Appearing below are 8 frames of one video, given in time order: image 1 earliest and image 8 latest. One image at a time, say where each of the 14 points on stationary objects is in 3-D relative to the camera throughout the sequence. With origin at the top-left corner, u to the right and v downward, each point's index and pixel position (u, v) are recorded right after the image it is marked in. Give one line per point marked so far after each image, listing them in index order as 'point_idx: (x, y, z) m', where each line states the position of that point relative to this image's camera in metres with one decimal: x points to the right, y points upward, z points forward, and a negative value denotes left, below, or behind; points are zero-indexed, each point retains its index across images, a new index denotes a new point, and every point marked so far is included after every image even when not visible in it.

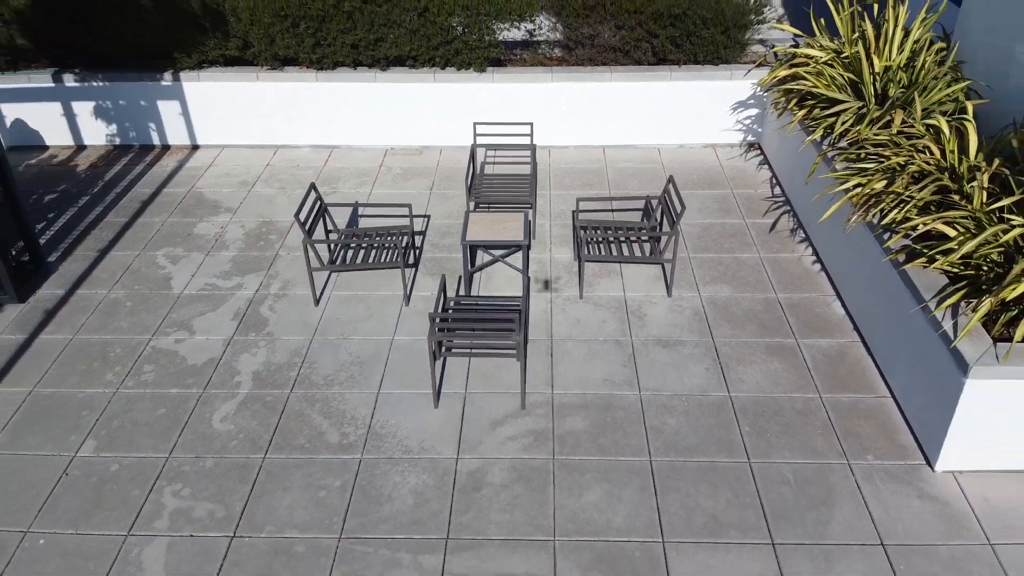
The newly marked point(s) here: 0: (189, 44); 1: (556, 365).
0: (-2.4, +1.9, +6.9) m
1: (+0.2, -0.4, +4.7) m
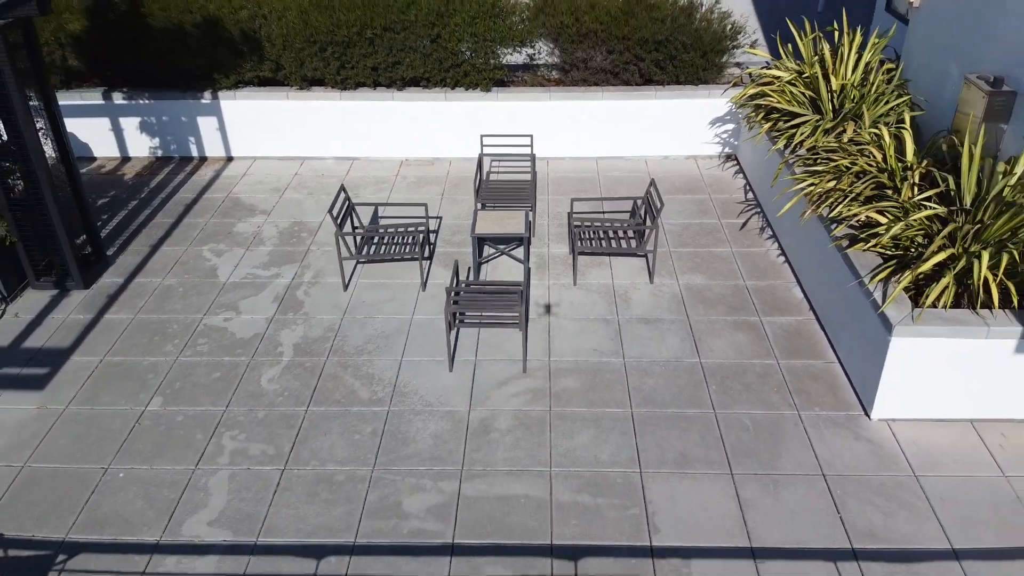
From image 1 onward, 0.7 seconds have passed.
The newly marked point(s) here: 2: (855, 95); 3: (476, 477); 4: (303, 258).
0: (-2.4, +1.9, +7.7) m
1: (+0.3, -0.3, +5.4) m
2: (+2.3, +1.4, +6.0) m
3: (-0.2, -0.9, +4.4) m
4: (-1.5, +0.2, +6.3) m
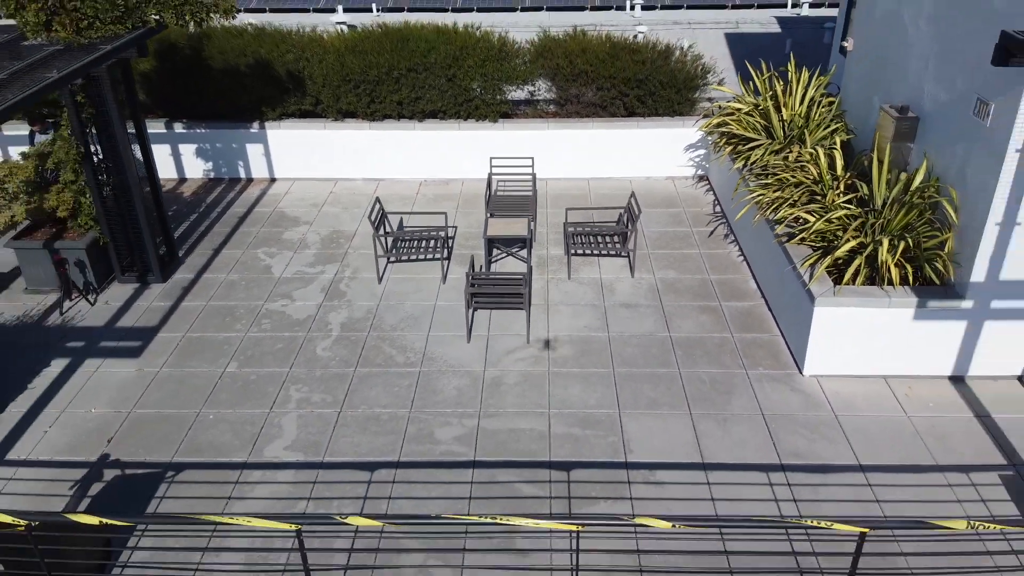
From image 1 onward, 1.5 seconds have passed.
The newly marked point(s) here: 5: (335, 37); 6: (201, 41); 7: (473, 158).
0: (-2.4, +1.9, +9.1) m
1: (+0.3, -0.2, +6.7) m
2: (+2.4, +1.4, +7.3) m
3: (-0.1, -0.8, +5.6) m
4: (-1.4, +0.2, +7.6) m
5: (-1.8, +2.6, +9.2) m
6: (-3.1, +2.5, +8.9) m
7: (-0.4, +1.3, +8.9) m
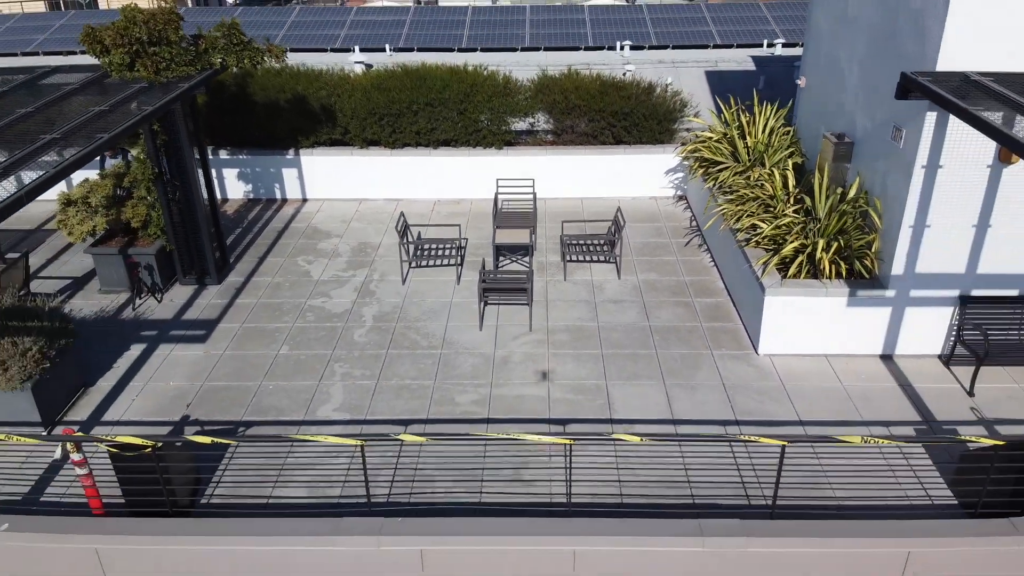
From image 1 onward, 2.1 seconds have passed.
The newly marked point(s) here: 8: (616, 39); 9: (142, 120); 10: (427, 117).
0: (-2.3, +1.8, +10.4) m
1: (+0.3, -0.2, +7.9) m
2: (+2.4, +1.4, +8.6) m
3: (-0.1, -0.7, +6.8) m
4: (-1.4, +0.2, +8.8) m
5: (-1.7, +2.5, +10.6) m
6: (-3.1, +2.4, +10.2) m
7: (-0.4, +1.2, +10.2) m
8: (+1.9, +4.7, +16.7) m
9: (-3.0, +1.3, +7.7) m
10: (-1.0, +2.0, +10.3) m
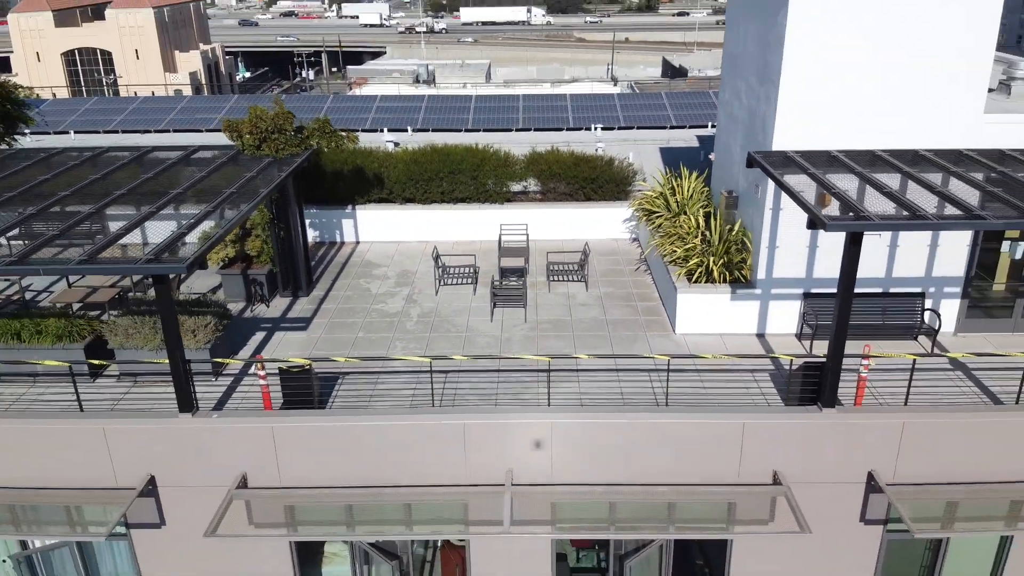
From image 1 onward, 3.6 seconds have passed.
0: (-2.4, +1.5, +14.1) m
1: (+0.3, -0.3, +11.6) m
2: (+2.4, +1.2, +12.4) m
3: (-0.1, -0.7, +10.4) m
4: (-1.4, +0.1, +12.5) m
5: (-1.8, +2.2, +14.4) m
6: (-3.1, +2.1, +14.1) m
7: (-0.4, +1.0, +14.0) m
8: (+1.9, +3.9, +20.8) m
9: (-3.0, +1.2, +11.5) m
10: (-1.0, +1.7, +14.1) m
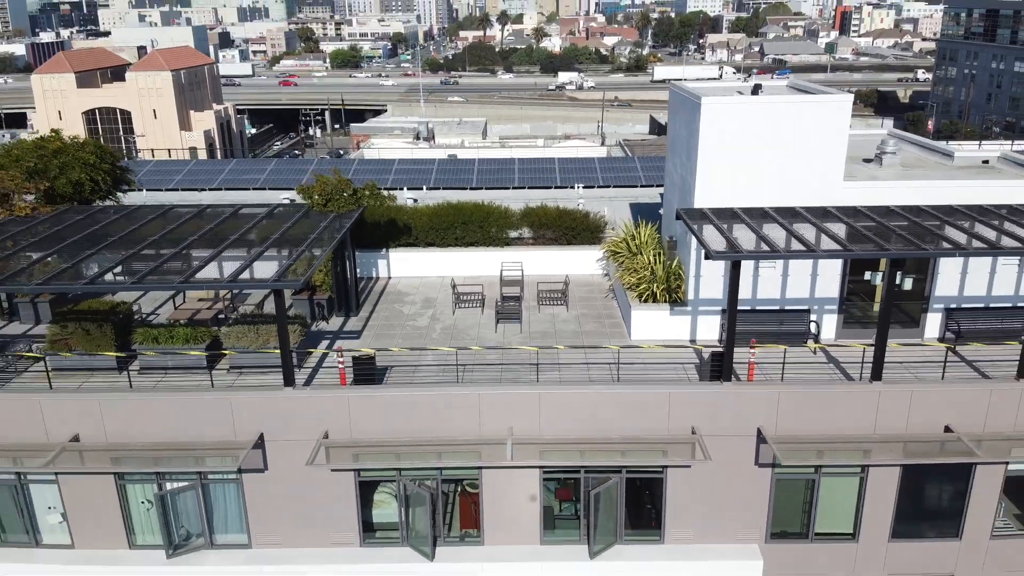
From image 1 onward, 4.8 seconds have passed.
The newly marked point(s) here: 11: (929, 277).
0: (-2.4, +1.0, +18.2) m
1: (+0.3, -0.6, +15.6) m
2: (+2.4, +0.8, +16.5) m
3: (-0.1, -1.0, +14.4) m
4: (-1.4, -0.4, +16.5) m
5: (-1.8, +1.7, +18.5) m
6: (-3.1, +1.6, +18.2) m
7: (-0.4, +0.5, +18.0) m
8: (+1.8, +3.0, +25.0) m
9: (-3.0, +0.9, +15.5) m
10: (-1.0, +1.2, +18.2) m
11: (+7.0, +0.2, +14.9) m
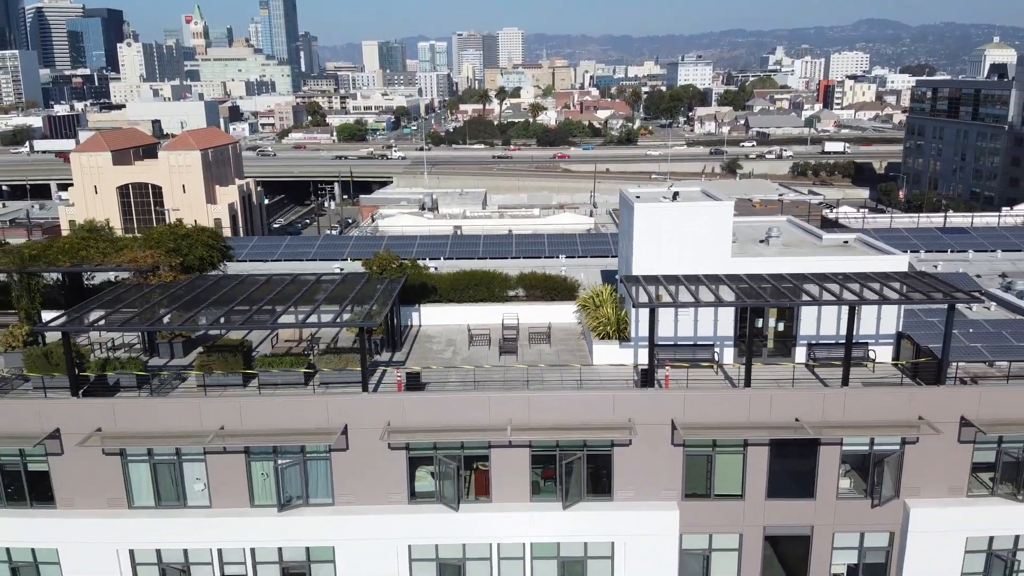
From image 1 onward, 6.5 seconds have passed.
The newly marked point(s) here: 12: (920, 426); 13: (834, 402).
0: (-2.4, -0.3, +25.1) m
1: (+0.3, -1.7, +22.4) m
2: (+2.3, -0.3, +23.4) m
3: (-0.1, -2.0, +21.2) m
4: (-1.5, -1.5, +23.3) m
5: (-1.9, +0.4, +25.5) m
6: (-3.2, +0.3, +25.1) m
7: (-0.4, -0.8, +24.9) m
8: (+1.7, +1.2, +32.0) m
9: (-3.1, -0.2, +22.4) m
10: (-1.1, -0.1, +25.1) m
11: (+7.0, -0.8, +21.8) m
12: (+9.0, -3.0, +19.6) m
13: (+7.1, -2.5, +19.7) m
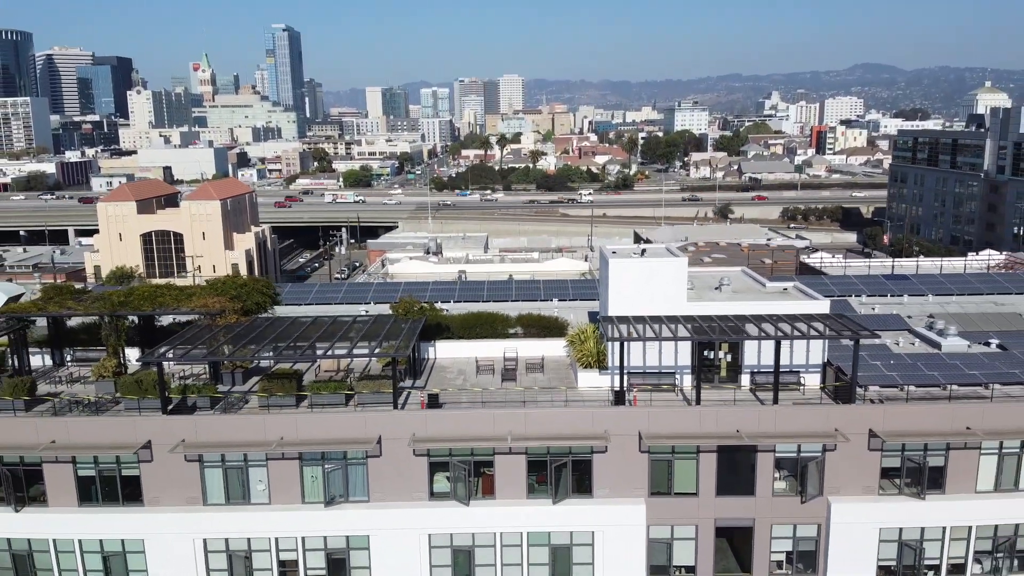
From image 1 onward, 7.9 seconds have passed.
0: (-2.4, -1.6, +30.4) m
1: (+0.3, -2.9, +27.5) m
2: (+2.3, -1.6, +28.7) m
3: (-0.1, -3.2, +26.4) m
4: (-1.5, -2.8, +28.5) m
5: (-1.9, -1.0, +30.8) m
6: (-3.2, -1.0, +30.4) m
7: (-0.4, -2.1, +30.1) m
8: (+1.7, -0.4, +37.4) m
9: (-3.1, -1.4, +27.7) m
10: (-1.1, -1.4, +30.4) m
11: (+6.9, -2.0, +27.0) m
12: (+9.0, -4.1, +24.7) m
13: (+7.1, -3.6, +24.8) m
